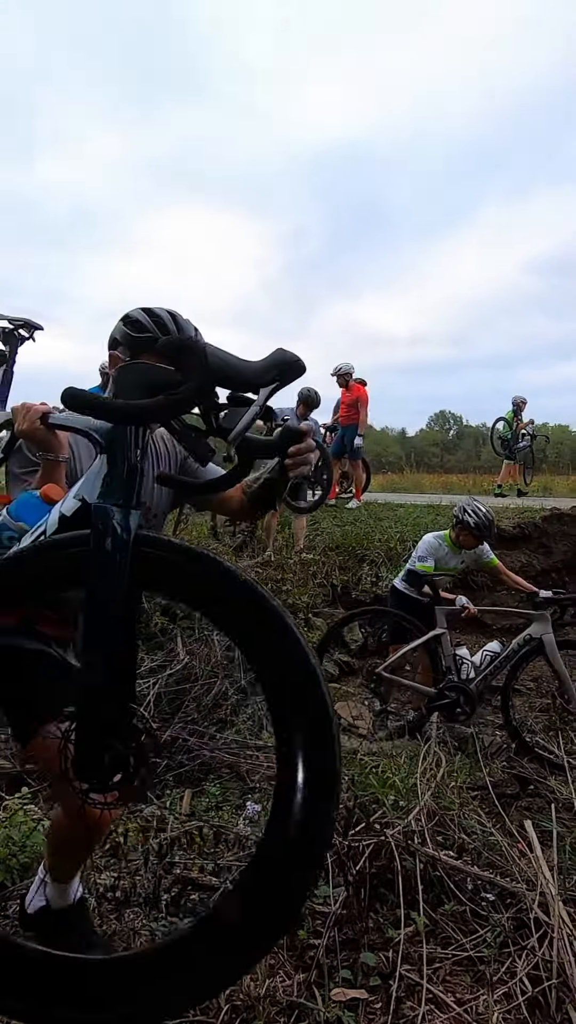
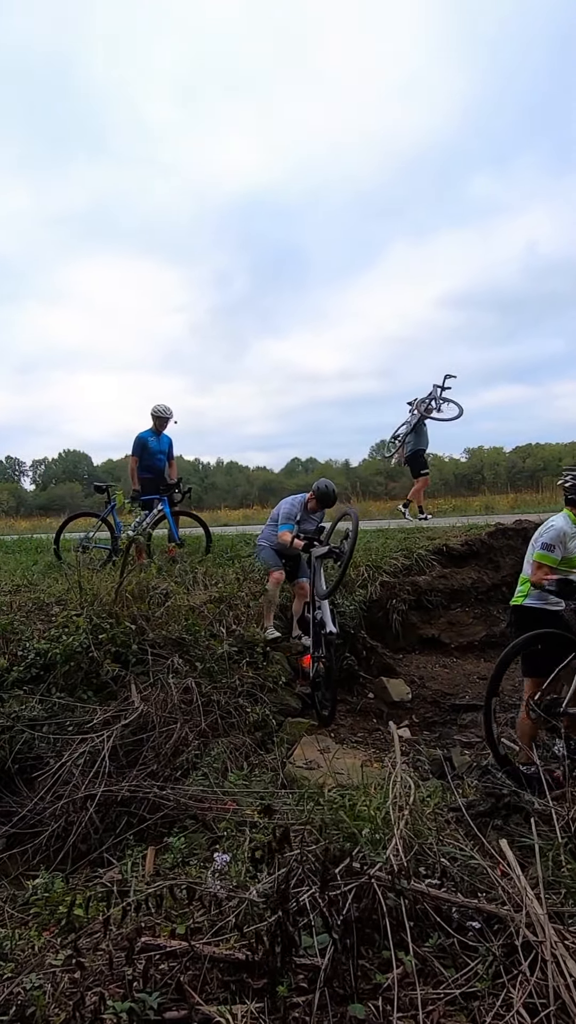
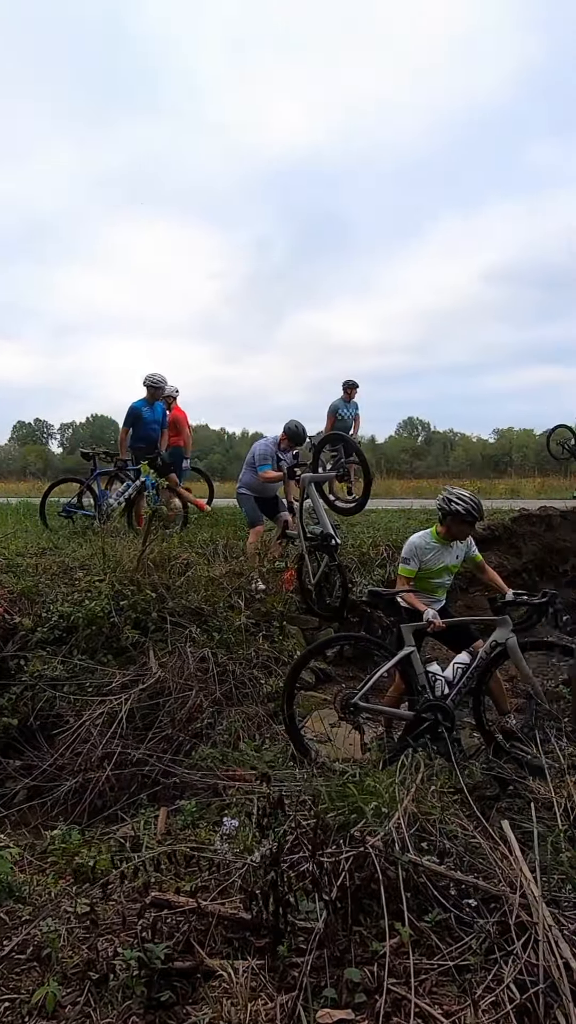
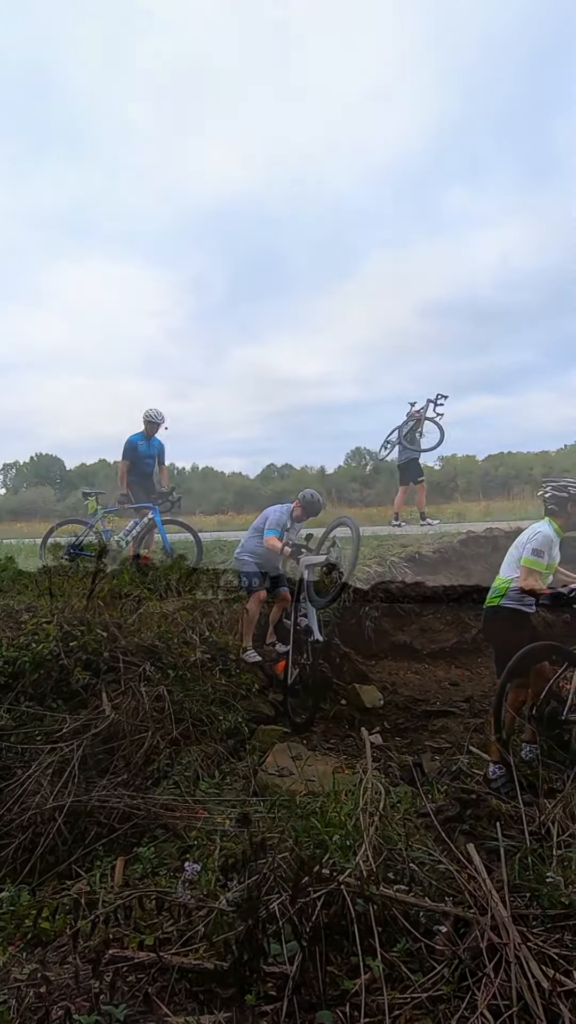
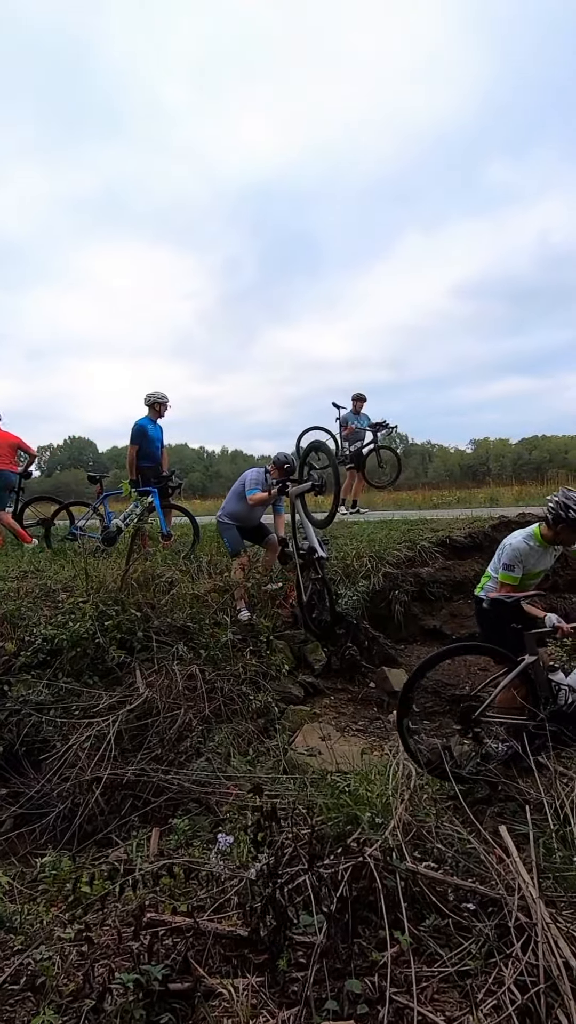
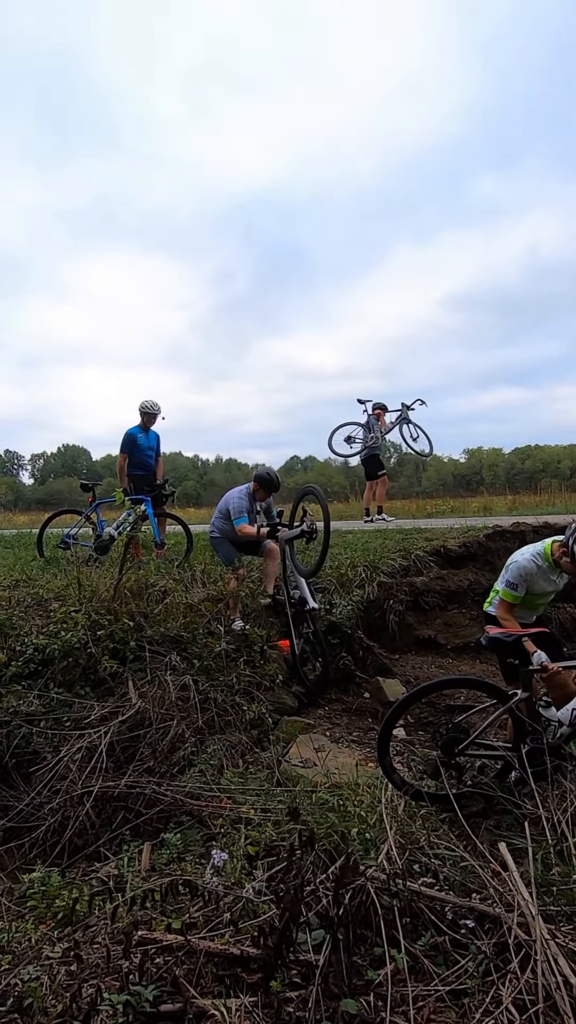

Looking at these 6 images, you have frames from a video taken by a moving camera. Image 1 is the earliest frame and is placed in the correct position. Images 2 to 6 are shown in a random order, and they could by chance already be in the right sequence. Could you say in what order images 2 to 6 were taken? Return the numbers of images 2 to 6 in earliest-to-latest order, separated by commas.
3, 5, 6, 2, 4
